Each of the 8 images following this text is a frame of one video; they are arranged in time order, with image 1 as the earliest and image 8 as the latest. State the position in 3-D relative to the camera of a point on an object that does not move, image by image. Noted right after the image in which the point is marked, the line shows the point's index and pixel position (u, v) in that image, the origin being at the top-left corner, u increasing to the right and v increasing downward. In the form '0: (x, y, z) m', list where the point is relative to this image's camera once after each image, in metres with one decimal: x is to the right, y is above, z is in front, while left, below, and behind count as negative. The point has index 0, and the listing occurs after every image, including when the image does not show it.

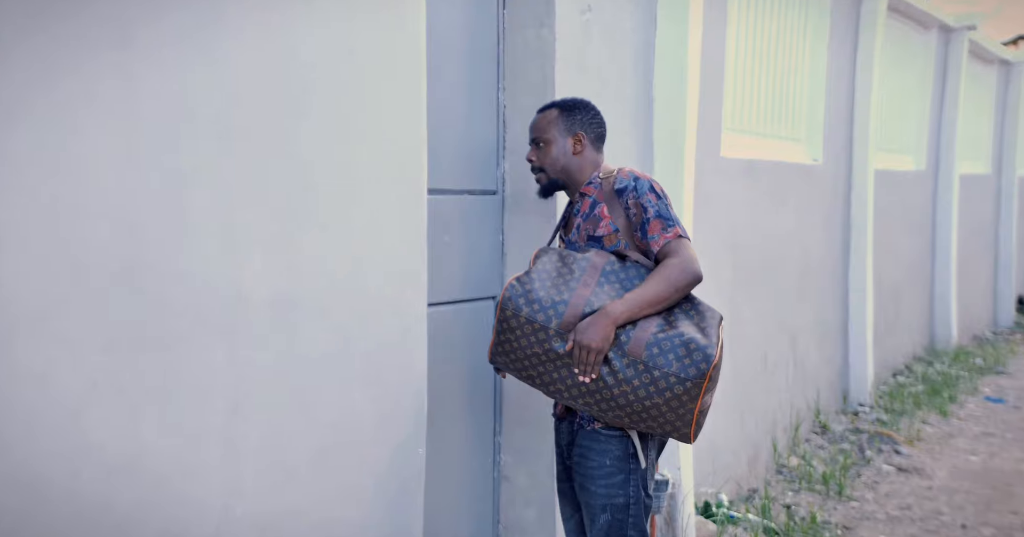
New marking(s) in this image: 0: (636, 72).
0: (+0.7, +1.1, +4.1) m
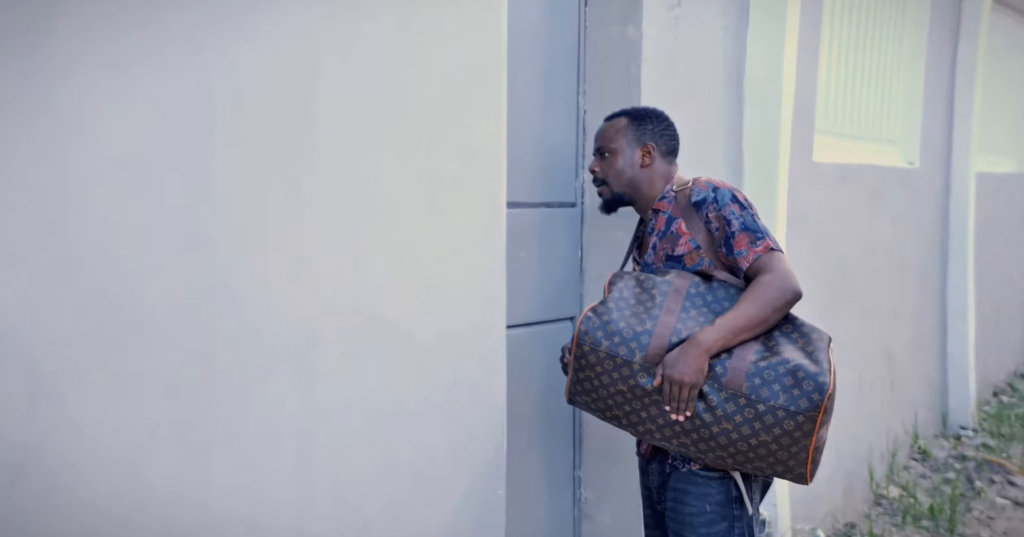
0: (+1.1, +1.0, +3.7) m
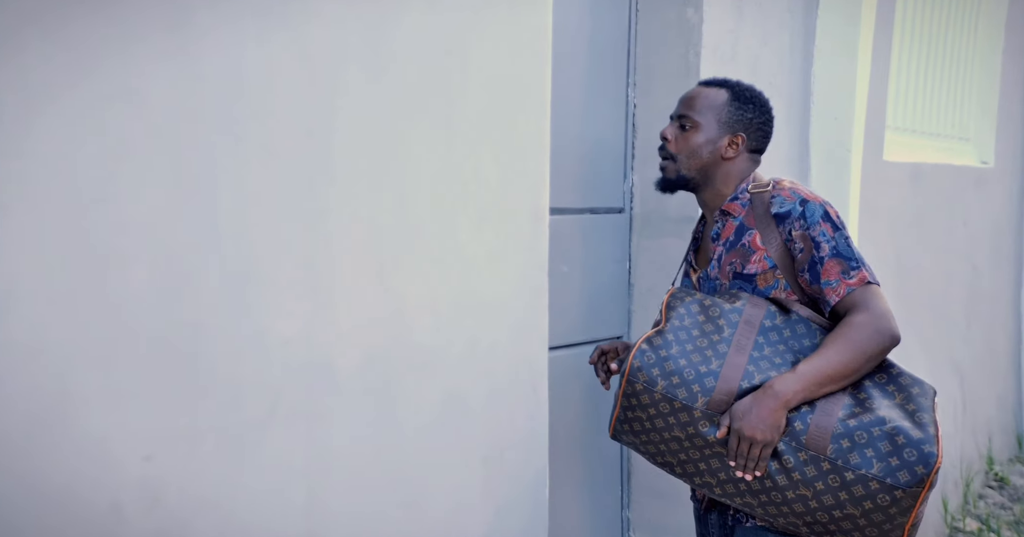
0: (+1.3, +0.9, +3.3) m
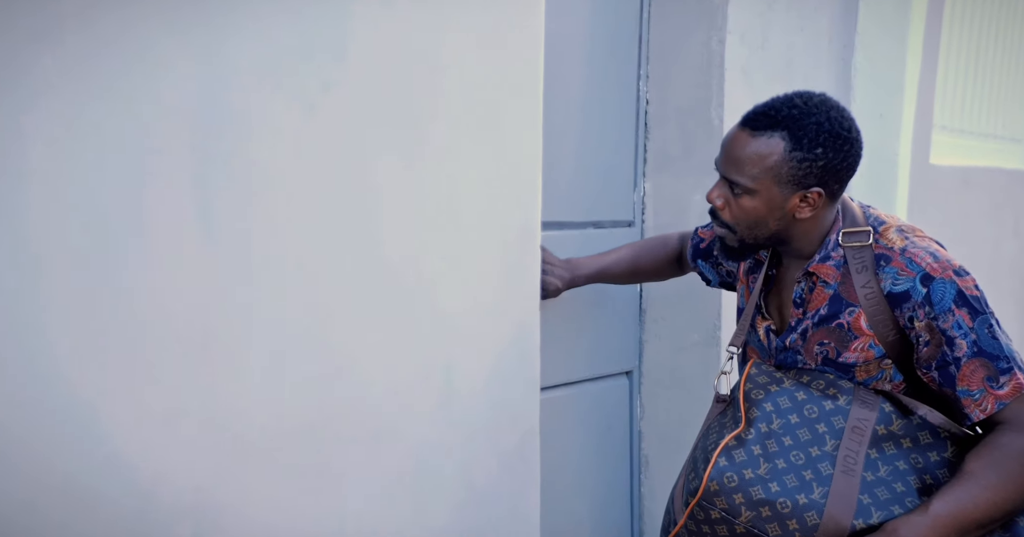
0: (+1.3, +0.8, +2.9) m
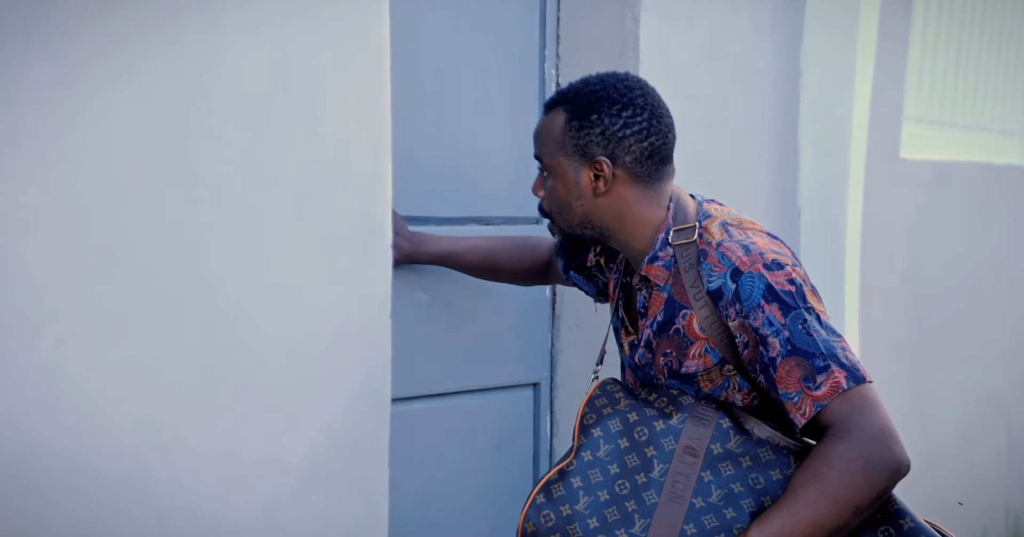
0: (+0.9, +0.9, +2.7) m
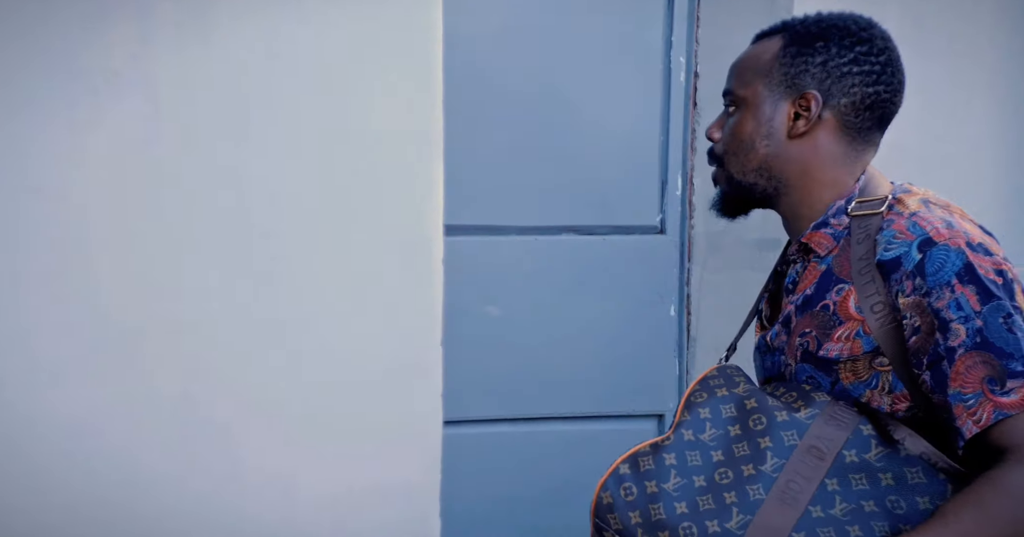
0: (+1.5, +0.7, +2.3) m
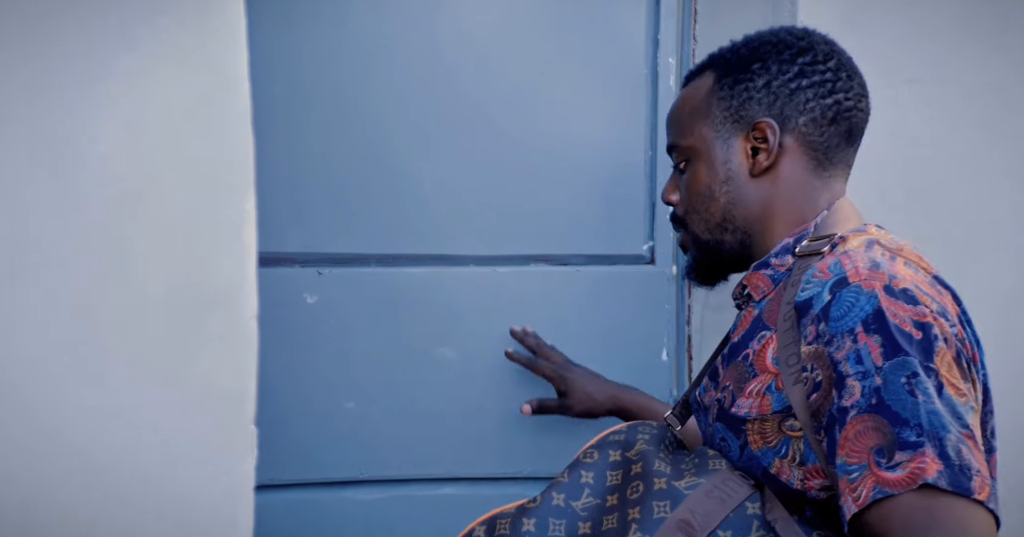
0: (+1.6, +0.5, +2.0) m
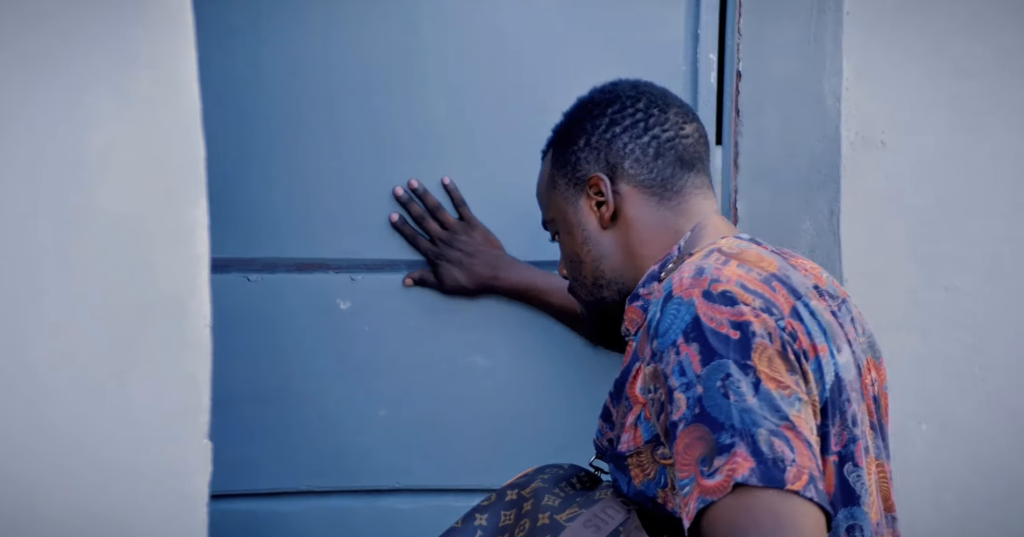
0: (+1.7, +0.5, +1.7) m
